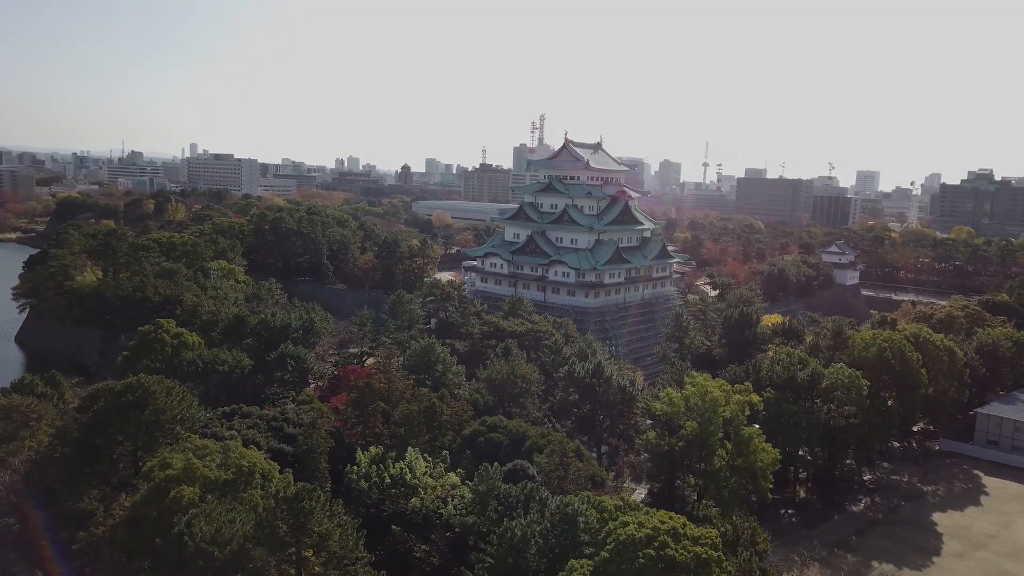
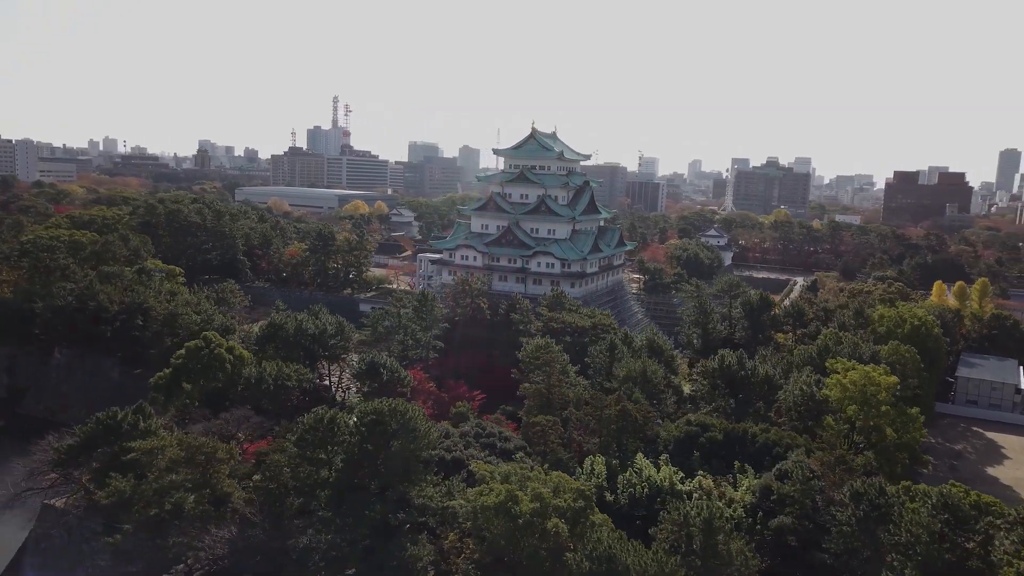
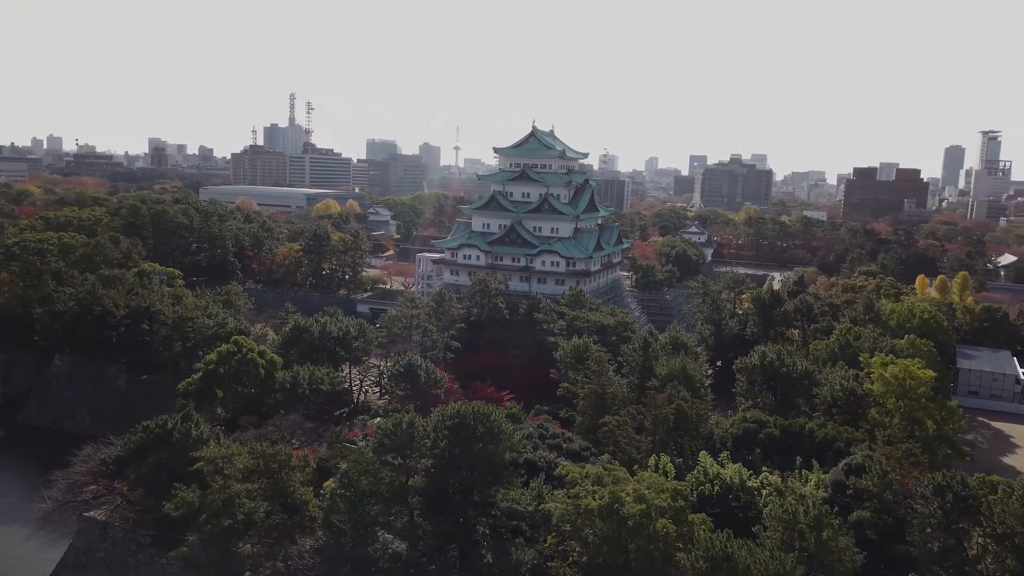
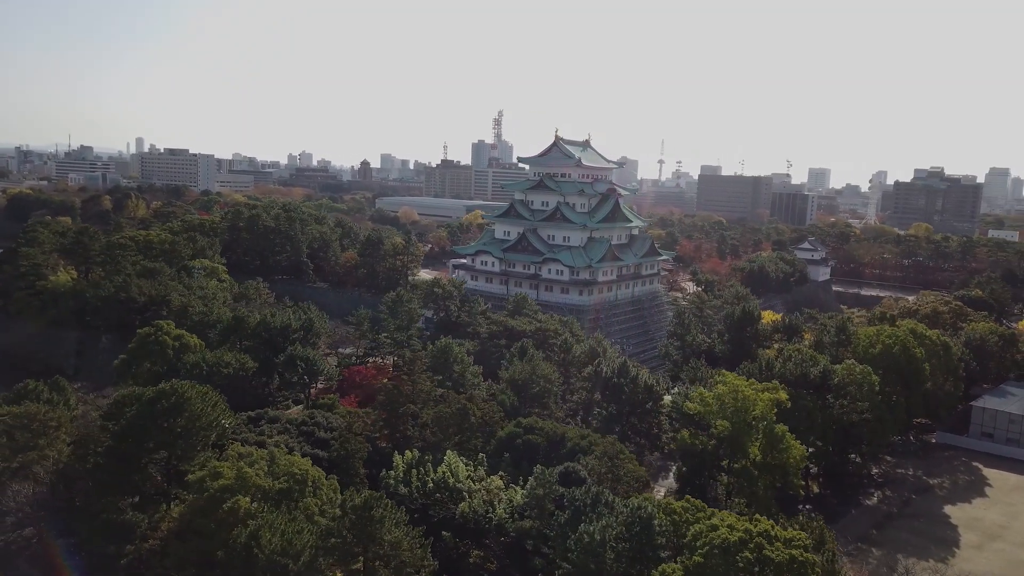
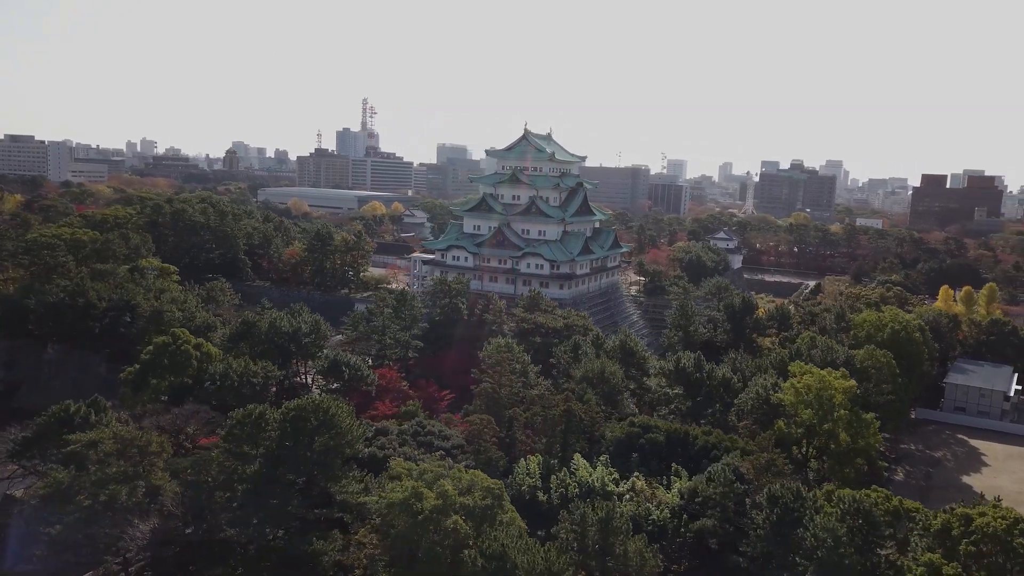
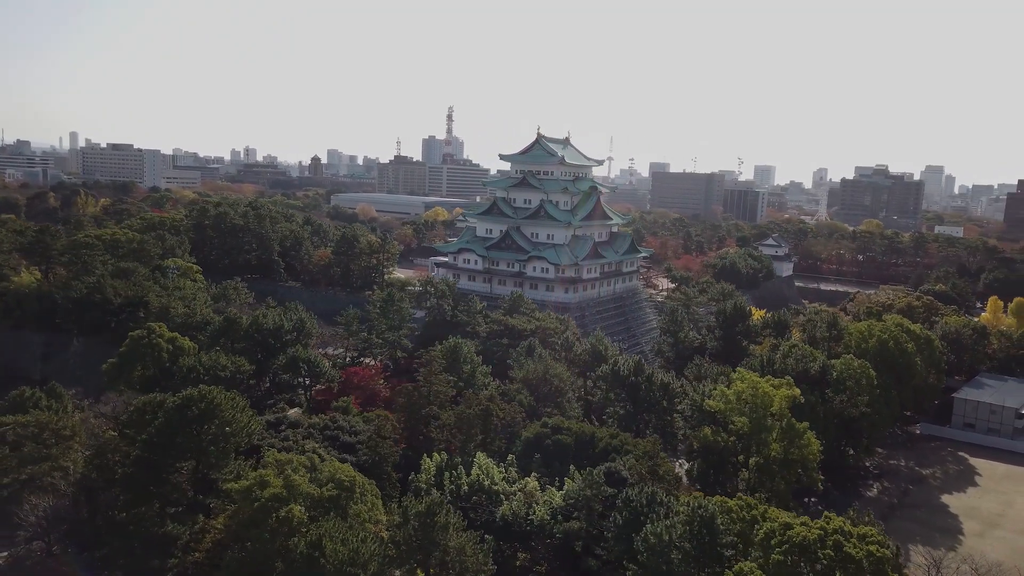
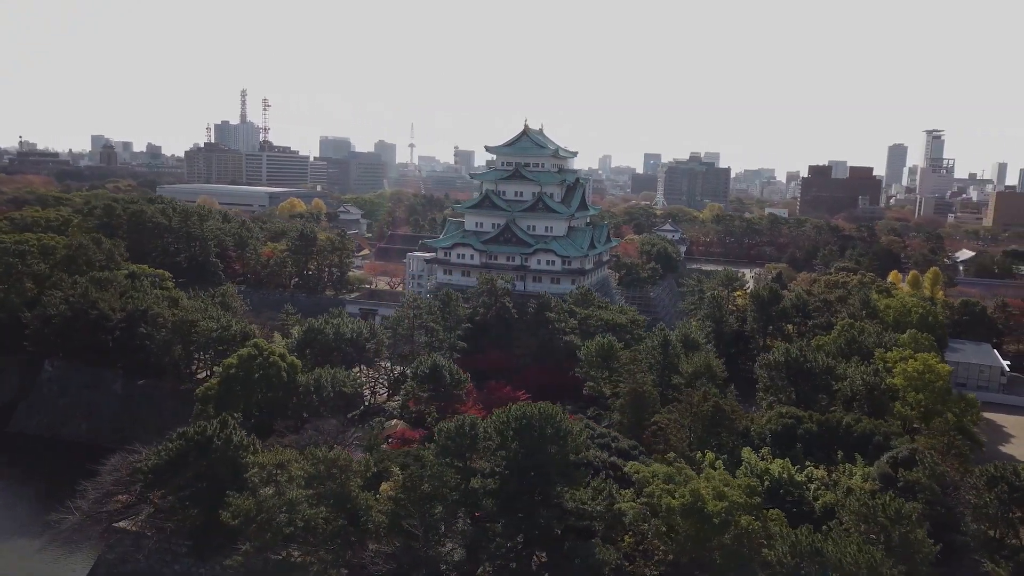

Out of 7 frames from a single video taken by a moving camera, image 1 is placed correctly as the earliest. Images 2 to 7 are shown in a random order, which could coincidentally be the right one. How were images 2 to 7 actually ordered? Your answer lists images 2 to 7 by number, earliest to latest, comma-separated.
4, 6, 5, 2, 3, 7
